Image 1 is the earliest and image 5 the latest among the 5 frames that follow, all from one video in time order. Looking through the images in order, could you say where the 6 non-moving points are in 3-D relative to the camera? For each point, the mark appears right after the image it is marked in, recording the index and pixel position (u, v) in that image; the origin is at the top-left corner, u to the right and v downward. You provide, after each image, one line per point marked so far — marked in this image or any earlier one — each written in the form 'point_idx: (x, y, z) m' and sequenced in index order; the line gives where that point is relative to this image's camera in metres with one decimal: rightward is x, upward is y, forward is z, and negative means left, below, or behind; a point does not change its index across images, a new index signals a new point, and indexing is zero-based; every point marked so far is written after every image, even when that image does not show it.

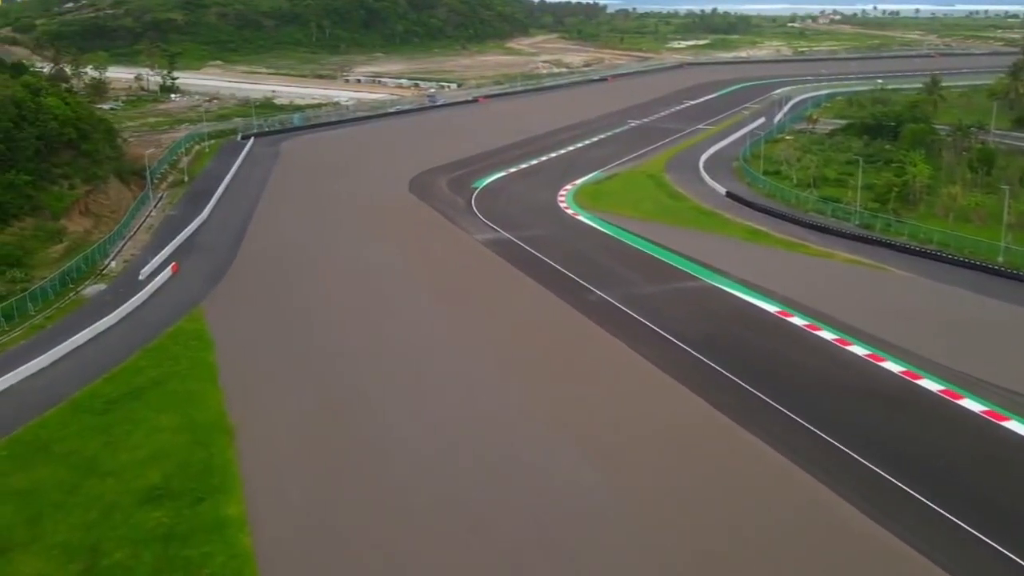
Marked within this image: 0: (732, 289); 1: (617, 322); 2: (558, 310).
0: (+4.5, -0.1, +19.3) m
1: (+2.0, -0.6, +17.8) m
2: (+0.9, -0.4, +18.4) m
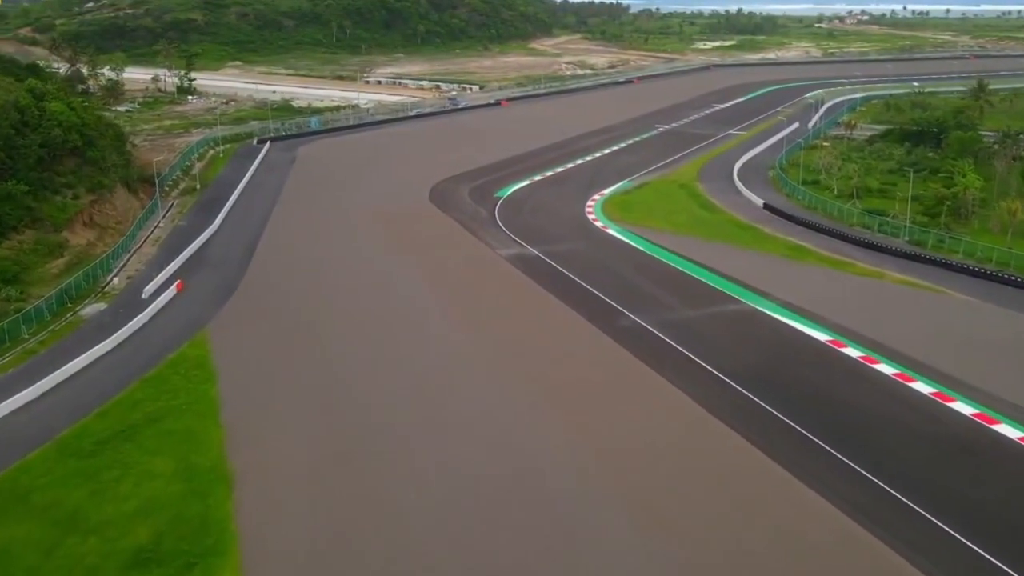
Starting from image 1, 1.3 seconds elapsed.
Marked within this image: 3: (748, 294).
0: (+5.0, -0.5, +17.9) m
1: (+2.4, -1.1, +16.4) m
2: (+1.4, -0.9, +17.1) m
3: (+4.8, -0.1, +18.9) m
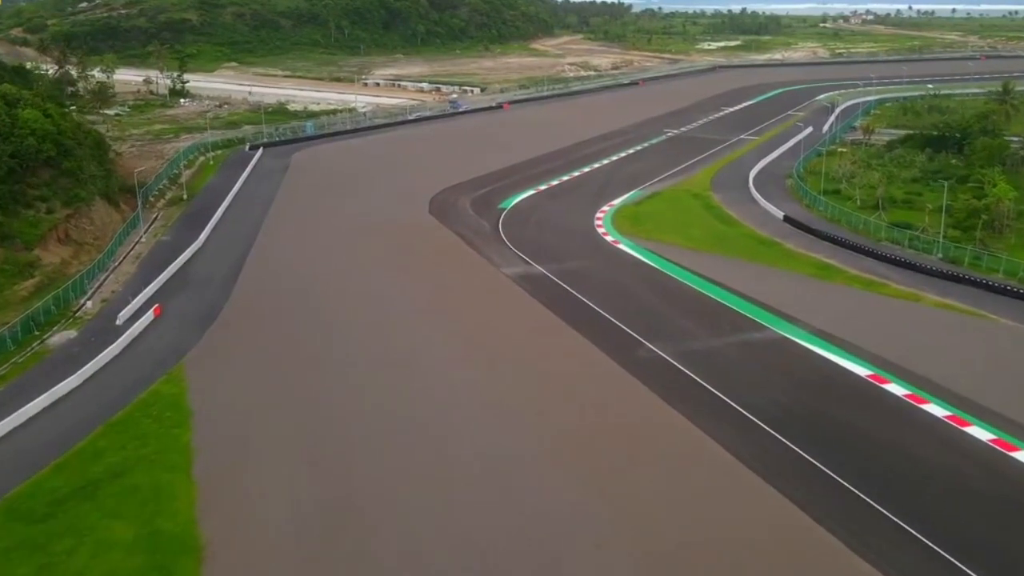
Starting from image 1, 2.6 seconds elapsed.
0: (+5.2, -1.0, +16.4) m
1: (+2.6, -1.5, +14.9) m
2: (+1.5, -1.3, +15.6) m
3: (+4.9, -0.6, +17.4) m
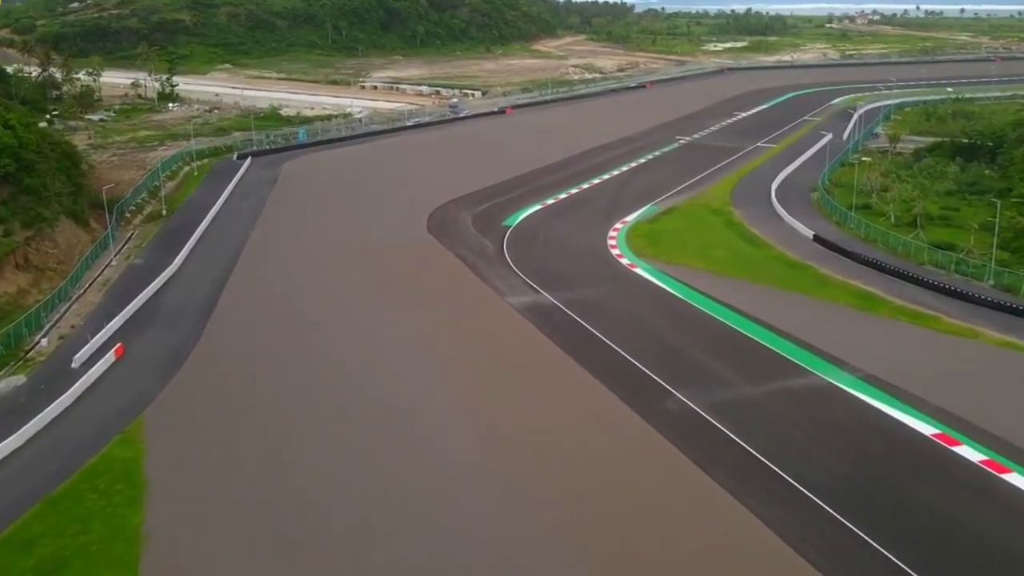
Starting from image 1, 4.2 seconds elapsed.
0: (+5.3, -1.6, +14.4) m
1: (+2.7, -2.2, +12.9) m
2: (+1.6, -1.9, +13.6) m
3: (+5.0, -1.2, +15.4) m
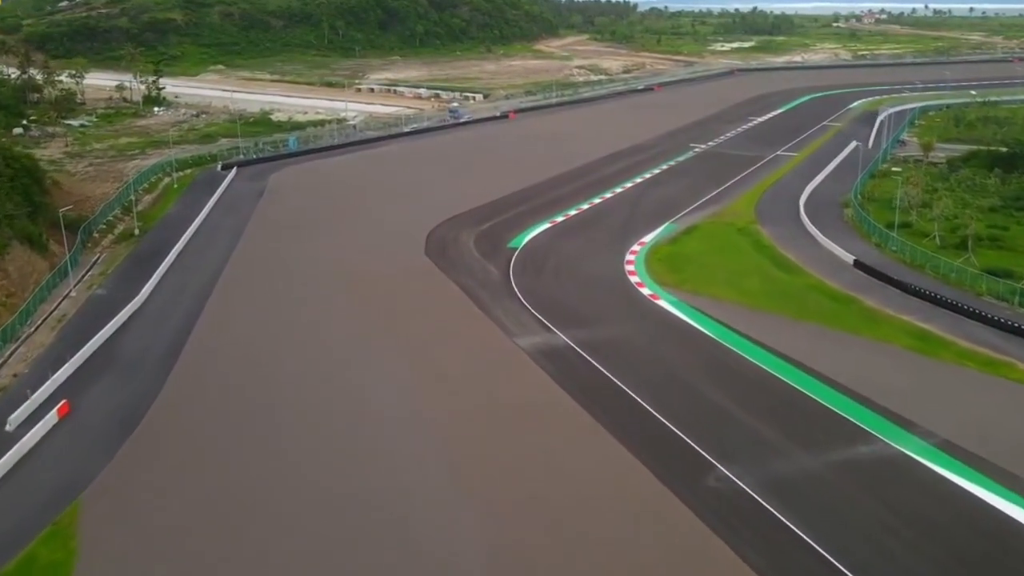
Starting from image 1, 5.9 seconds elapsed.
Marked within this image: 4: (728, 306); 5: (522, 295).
0: (+5.4, -2.2, +12.2) m
1: (+2.8, -2.8, +10.7) m
2: (+1.8, -2.6, +11.4) m
3: (+5.2, -1.9, +13.2) m
4: (+4.1, -0.3, +17.8) m
5: (+0.2, -0.1, +18.5) m
